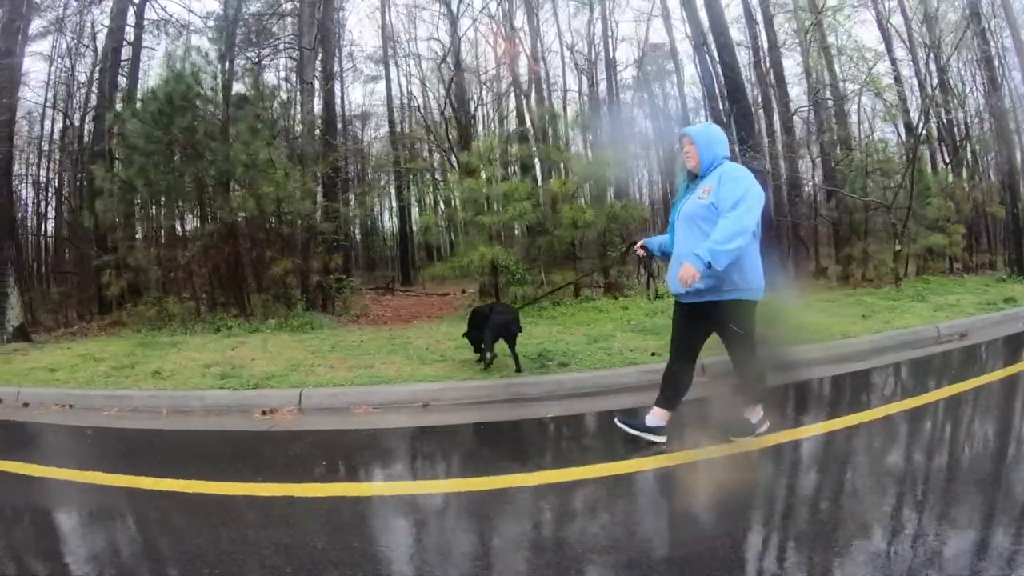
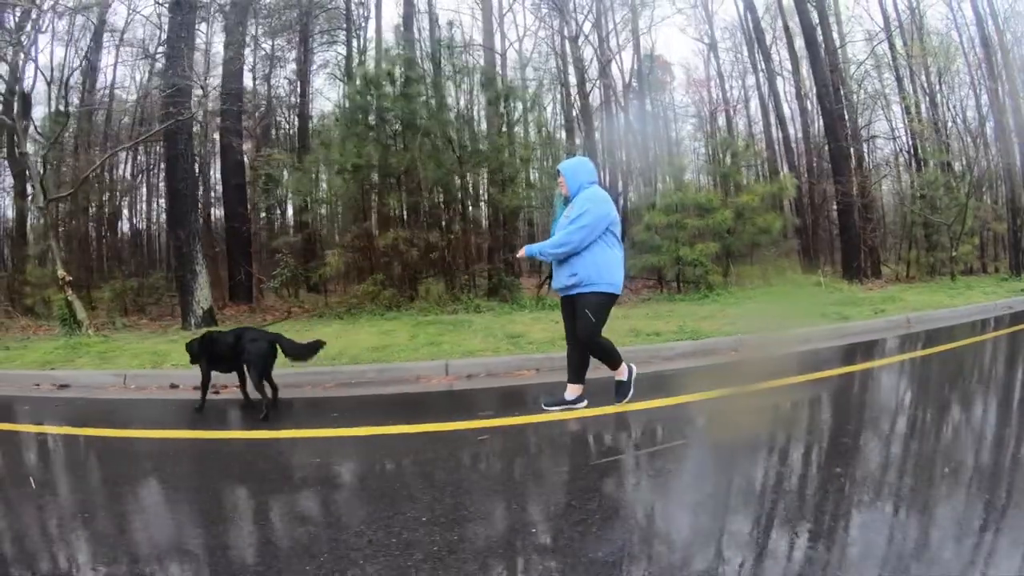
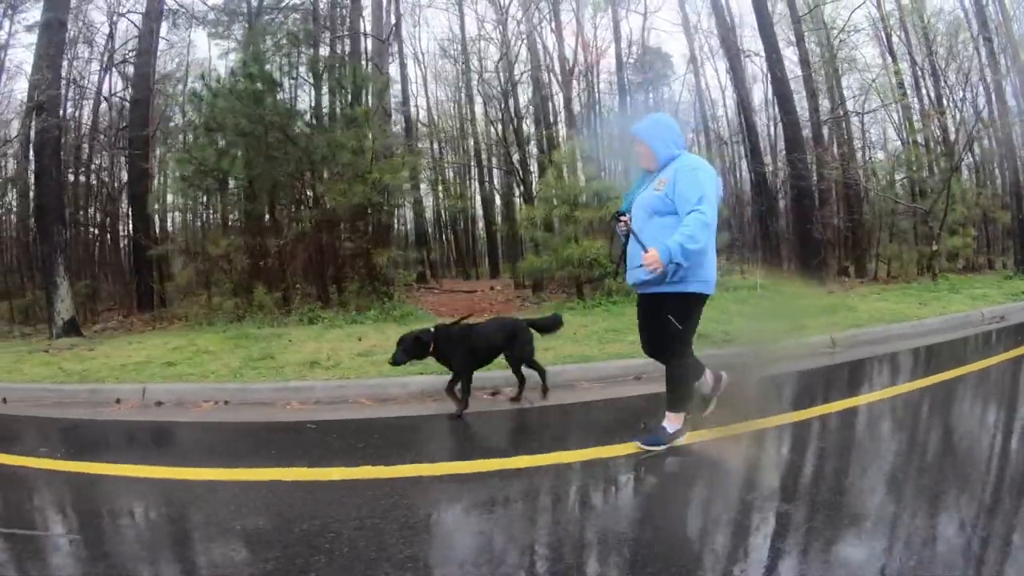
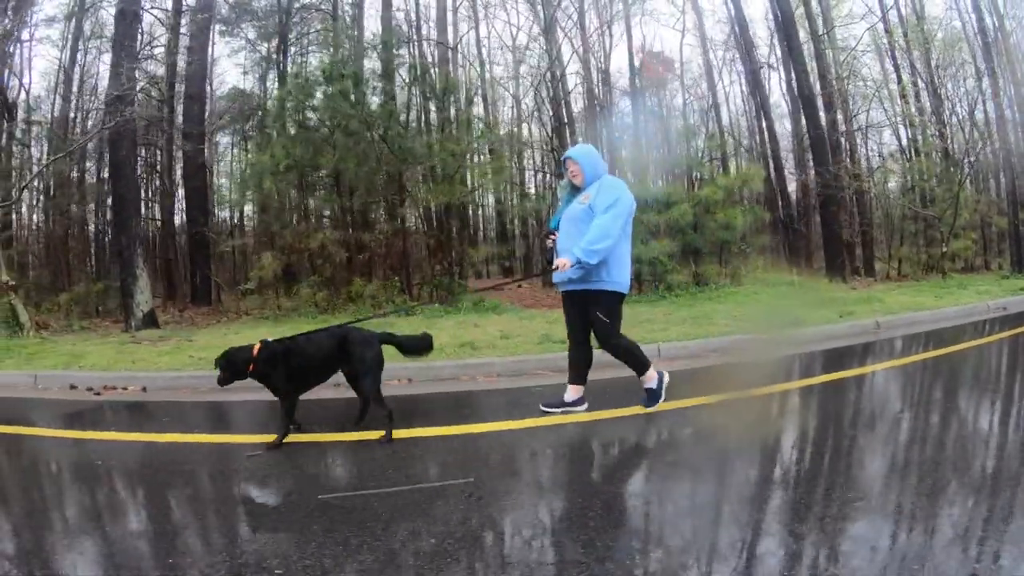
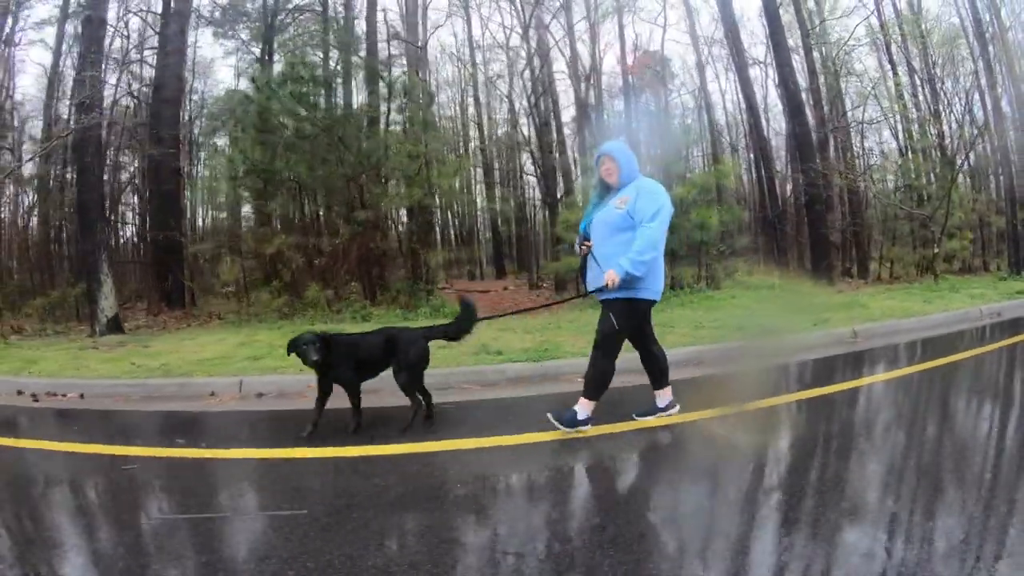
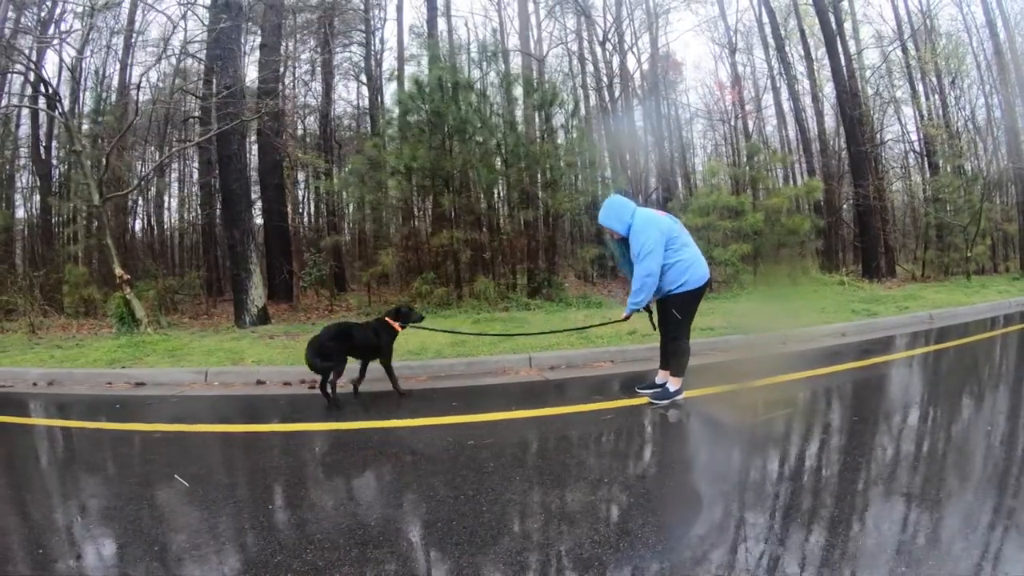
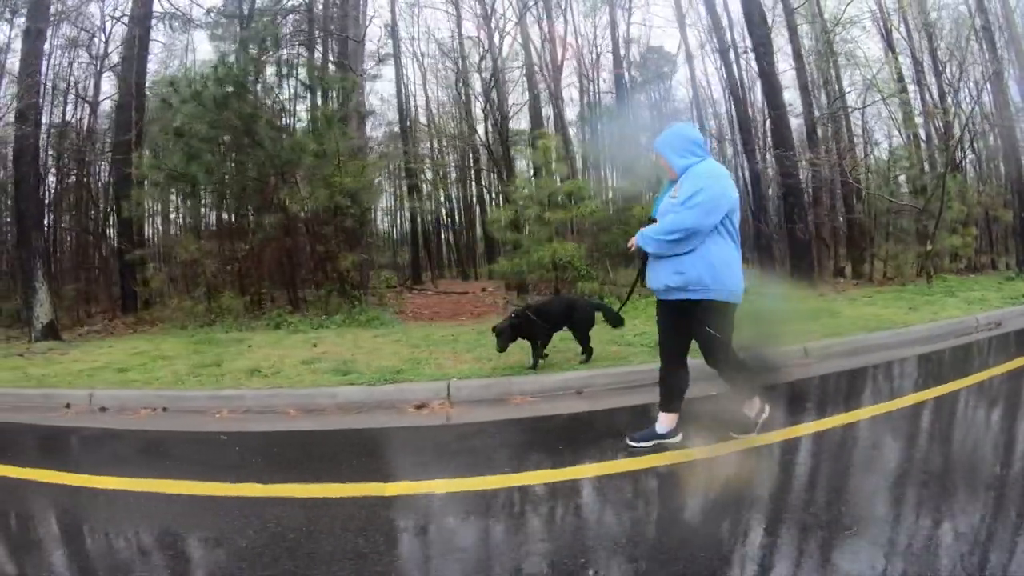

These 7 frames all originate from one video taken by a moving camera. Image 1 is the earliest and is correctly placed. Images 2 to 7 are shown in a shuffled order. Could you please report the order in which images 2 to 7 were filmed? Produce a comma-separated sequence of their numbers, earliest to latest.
7, 3, 5, 4, 2, 6
